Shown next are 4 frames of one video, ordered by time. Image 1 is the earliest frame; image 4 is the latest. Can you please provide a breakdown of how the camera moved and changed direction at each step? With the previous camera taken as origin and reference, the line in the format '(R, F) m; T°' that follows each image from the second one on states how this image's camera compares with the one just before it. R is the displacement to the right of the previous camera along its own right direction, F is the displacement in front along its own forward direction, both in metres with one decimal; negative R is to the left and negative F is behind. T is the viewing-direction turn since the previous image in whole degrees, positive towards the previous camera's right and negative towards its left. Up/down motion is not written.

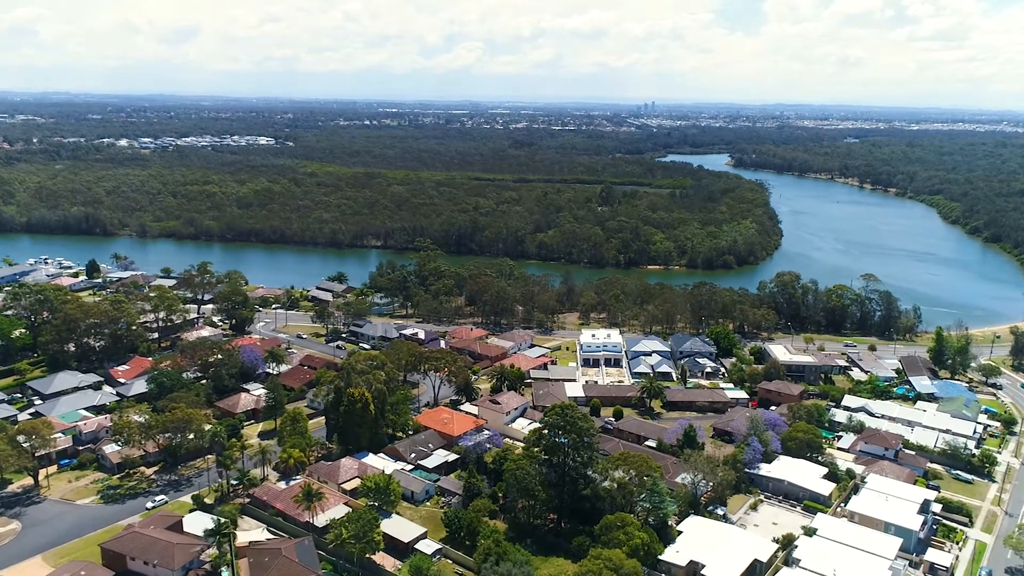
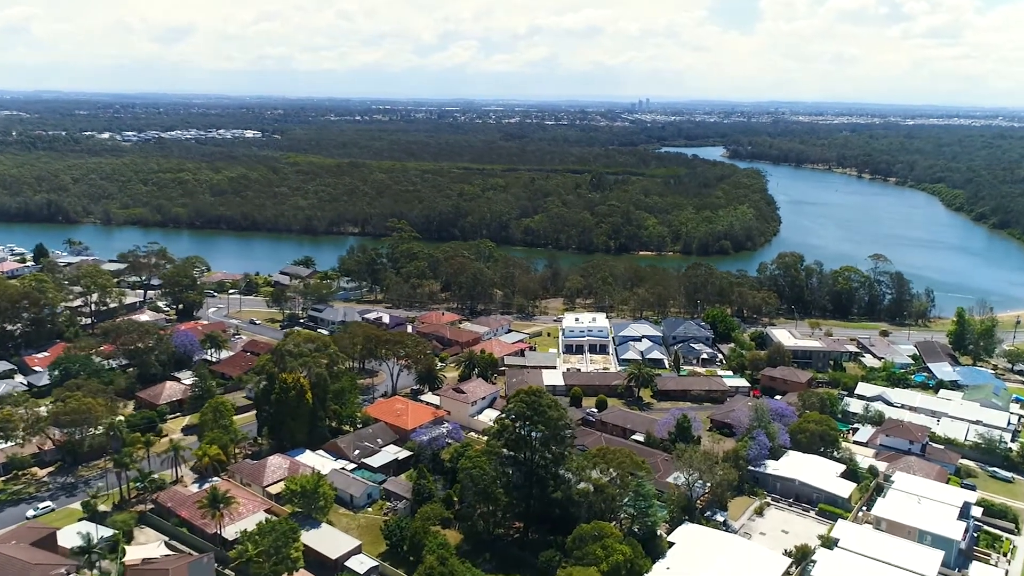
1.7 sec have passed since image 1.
(+1.5, +6.2) m; 0°
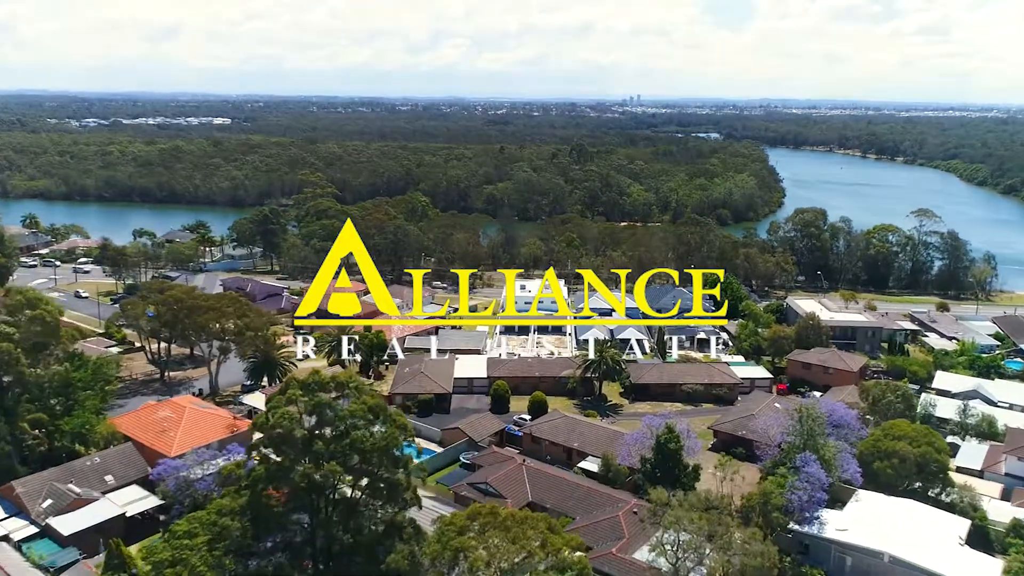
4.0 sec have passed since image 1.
(+3.7, +16.3) m; 0°
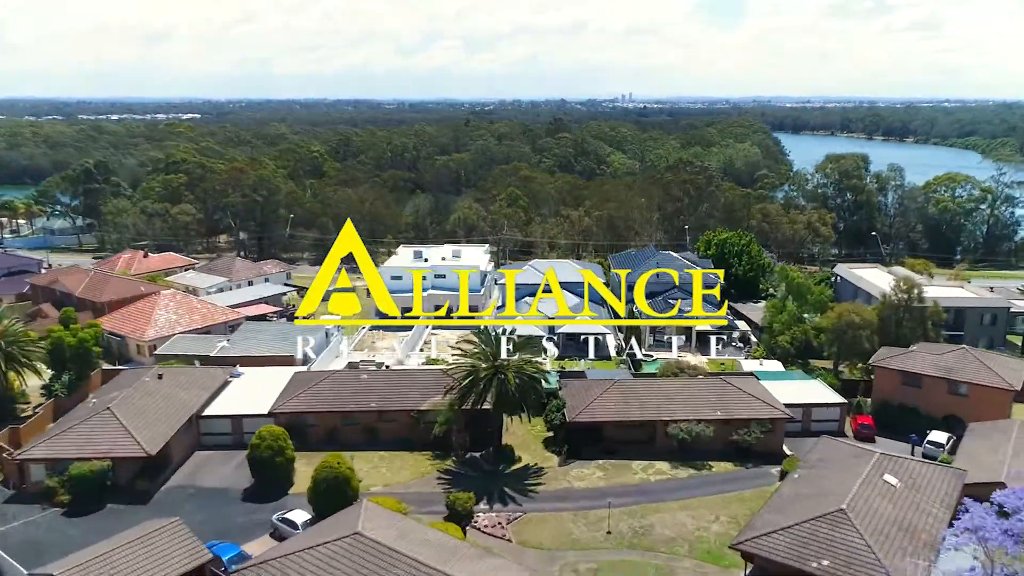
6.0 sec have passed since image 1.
(+3.4, +15.1) m; 0°
